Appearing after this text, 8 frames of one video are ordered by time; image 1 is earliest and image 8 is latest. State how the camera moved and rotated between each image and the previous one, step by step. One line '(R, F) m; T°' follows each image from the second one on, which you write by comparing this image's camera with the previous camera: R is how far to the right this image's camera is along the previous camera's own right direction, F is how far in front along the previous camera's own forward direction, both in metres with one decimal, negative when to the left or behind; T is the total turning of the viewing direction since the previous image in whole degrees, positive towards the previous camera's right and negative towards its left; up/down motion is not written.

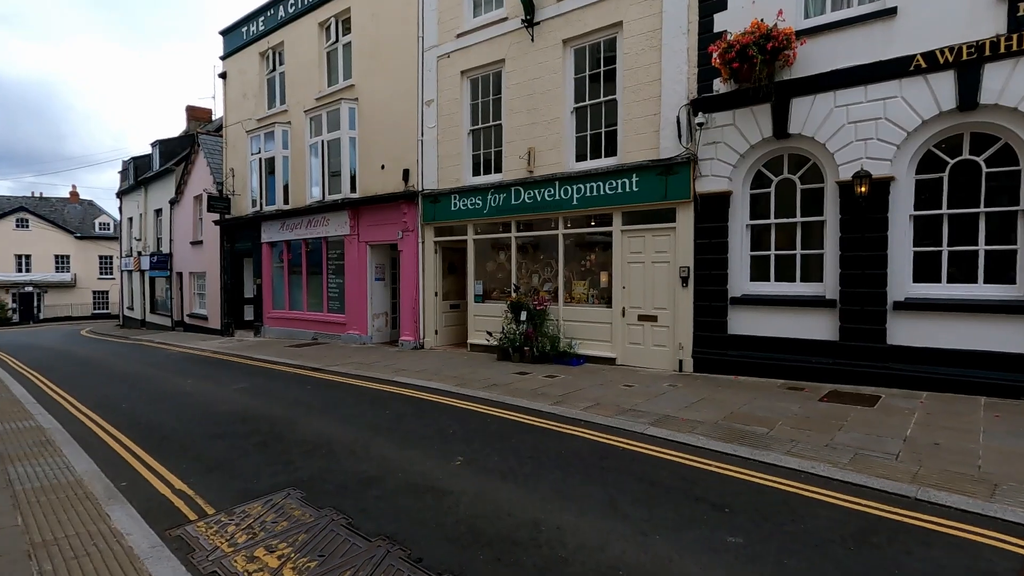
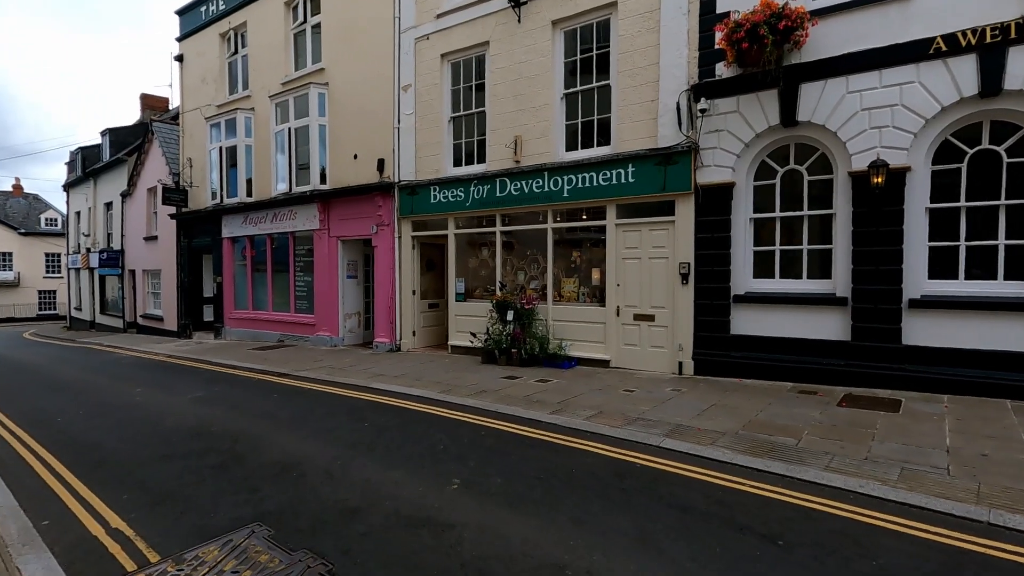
(-0.3, +0.8) m; +3°
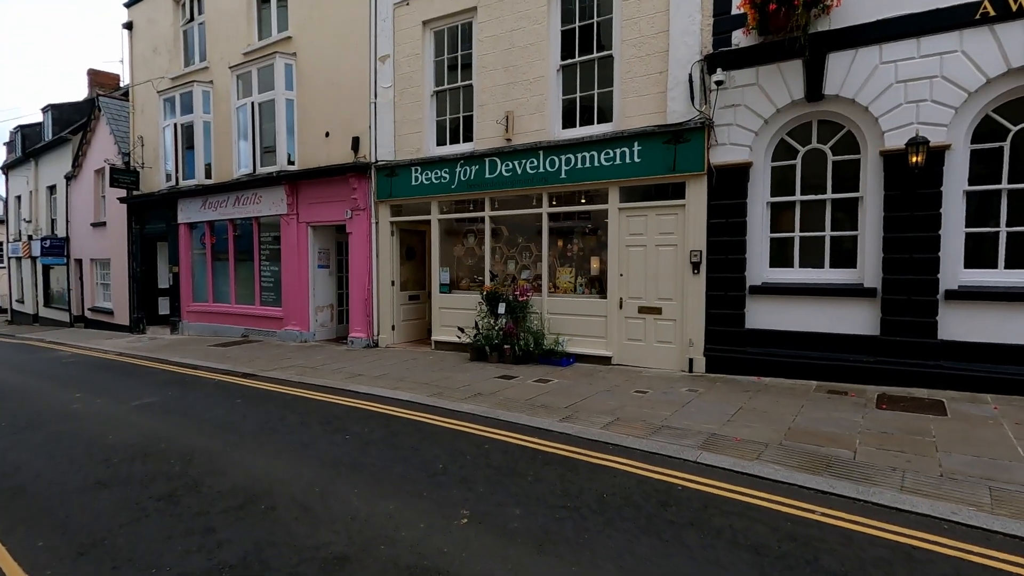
(-0.4, +0.9) m; +3°
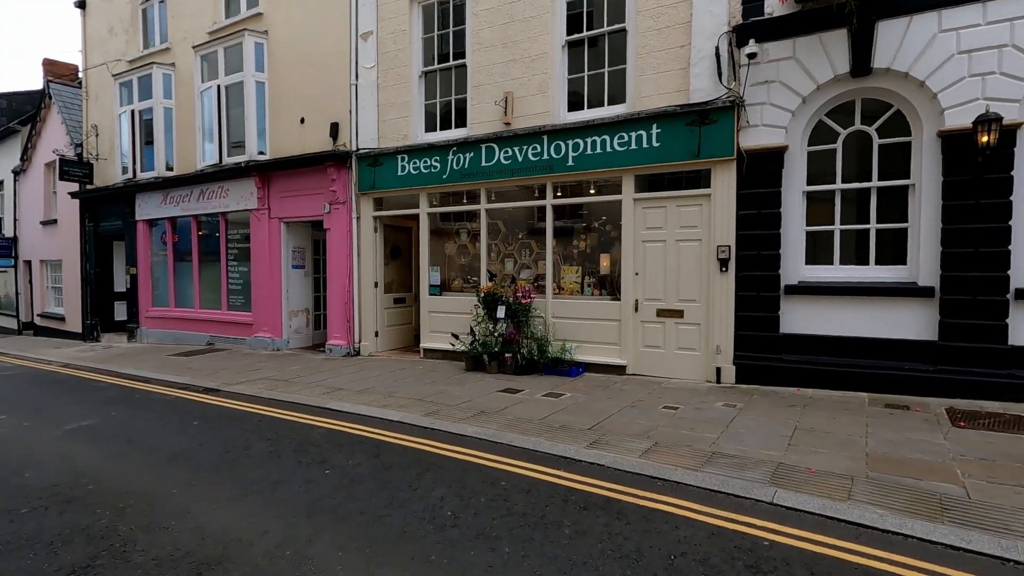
(-0.4, +1.1) m; +2°
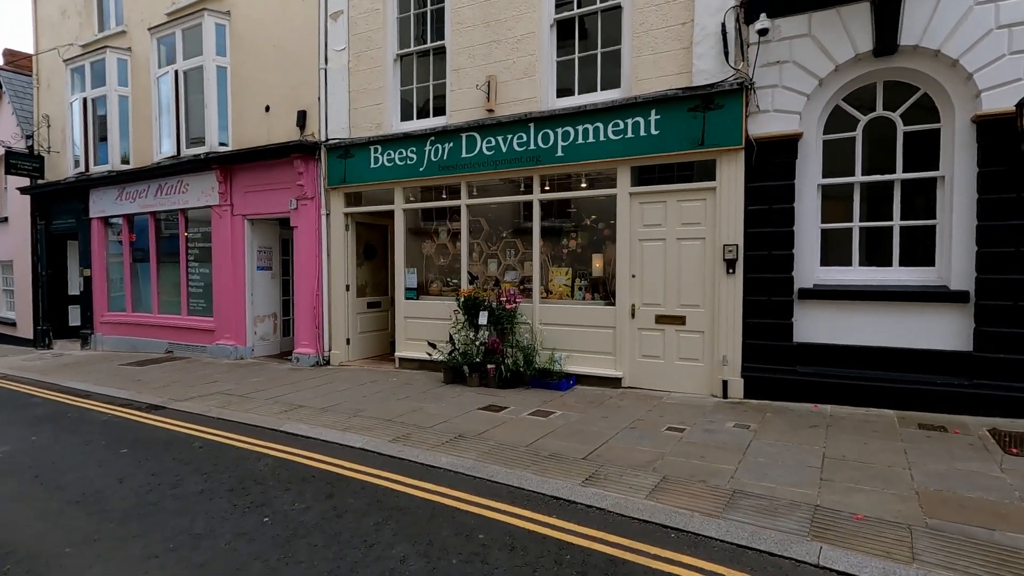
(0.0, +0.8) m; +1°
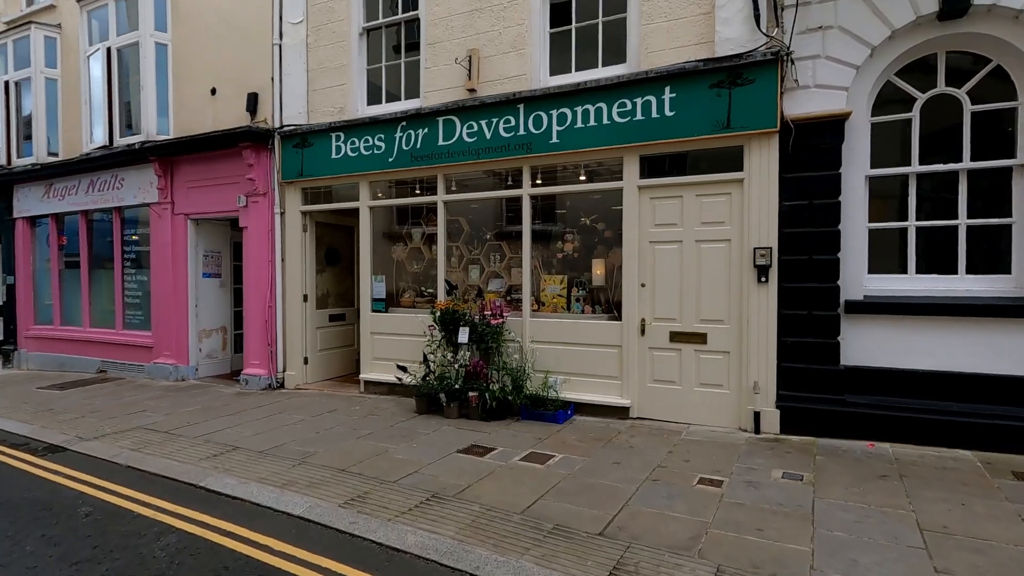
(-0.1, +1.3) m; +2°
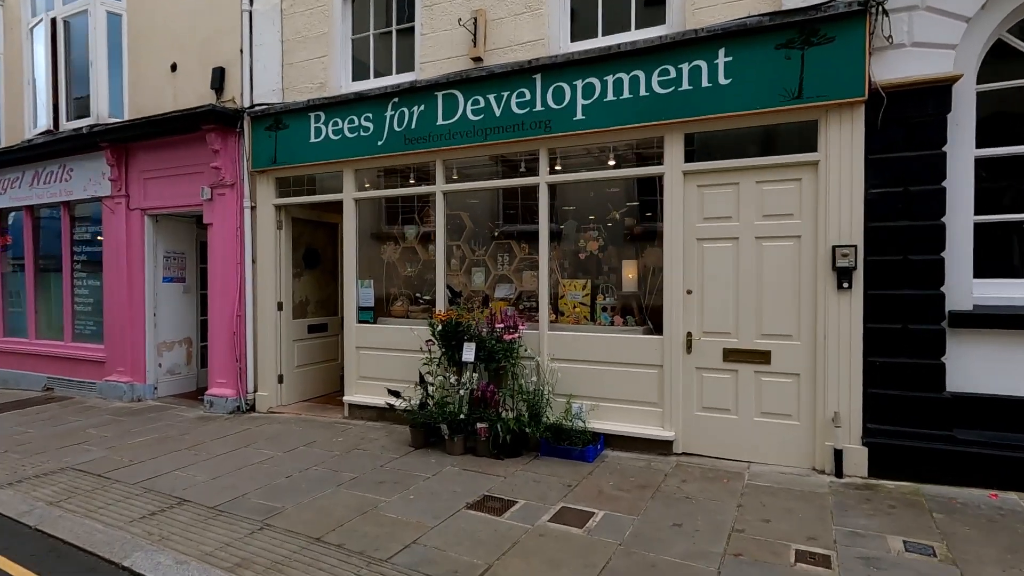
(-0.3, +1.2) m; +1°
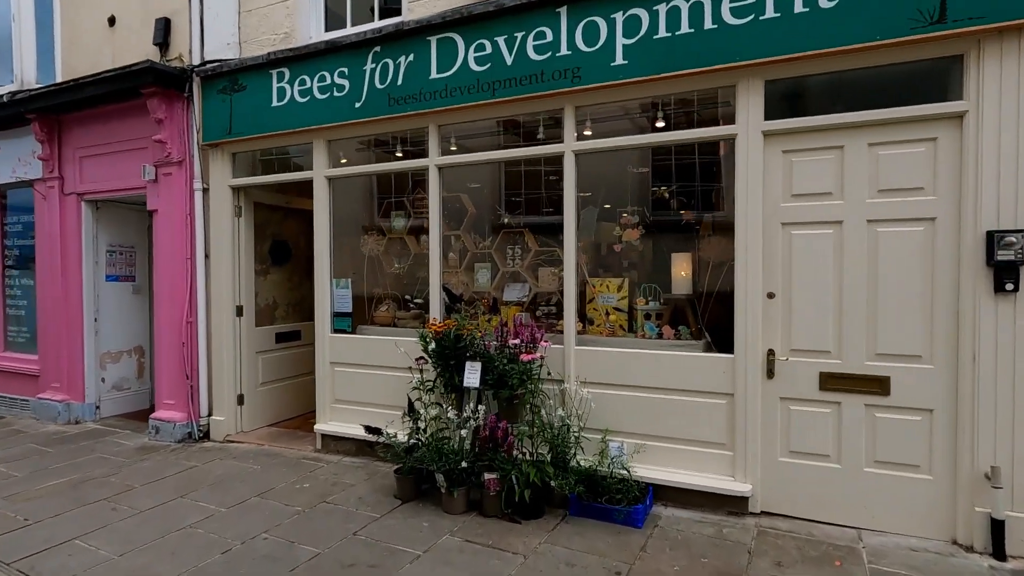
(-0.2, +1.4) m; 0°
